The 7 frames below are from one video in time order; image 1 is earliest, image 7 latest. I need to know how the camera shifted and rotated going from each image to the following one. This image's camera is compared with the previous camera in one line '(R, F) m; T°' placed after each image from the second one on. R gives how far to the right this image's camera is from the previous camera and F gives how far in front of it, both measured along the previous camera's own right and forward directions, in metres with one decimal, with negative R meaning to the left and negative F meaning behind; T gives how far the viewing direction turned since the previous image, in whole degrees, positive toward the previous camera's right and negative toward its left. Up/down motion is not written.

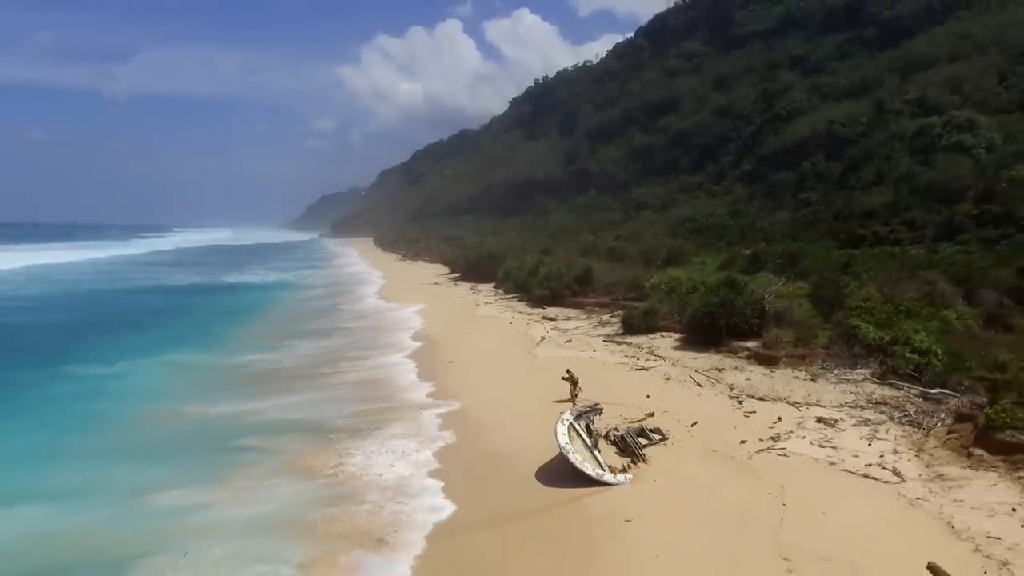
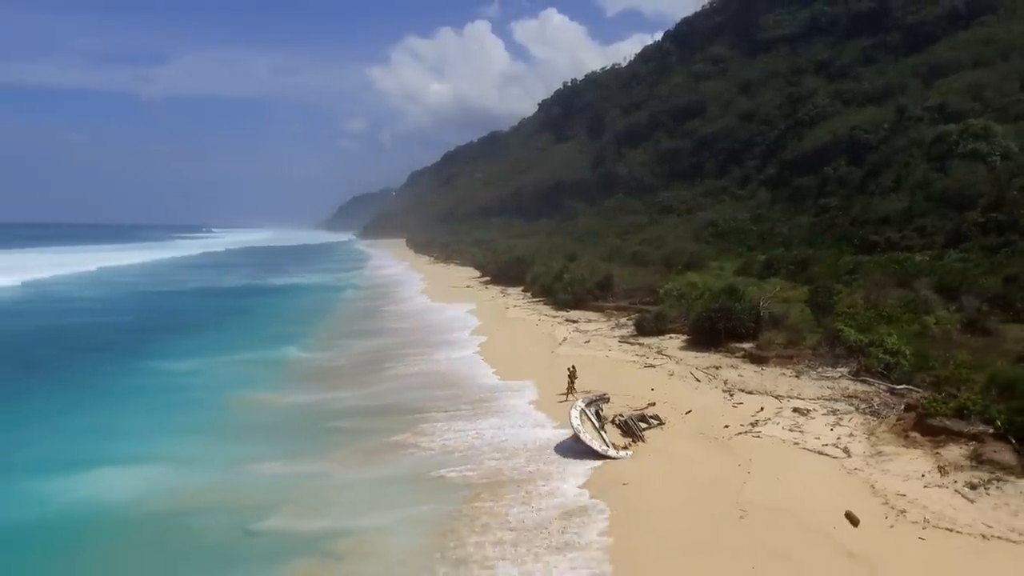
(+0.1, -2.0) m; -2°
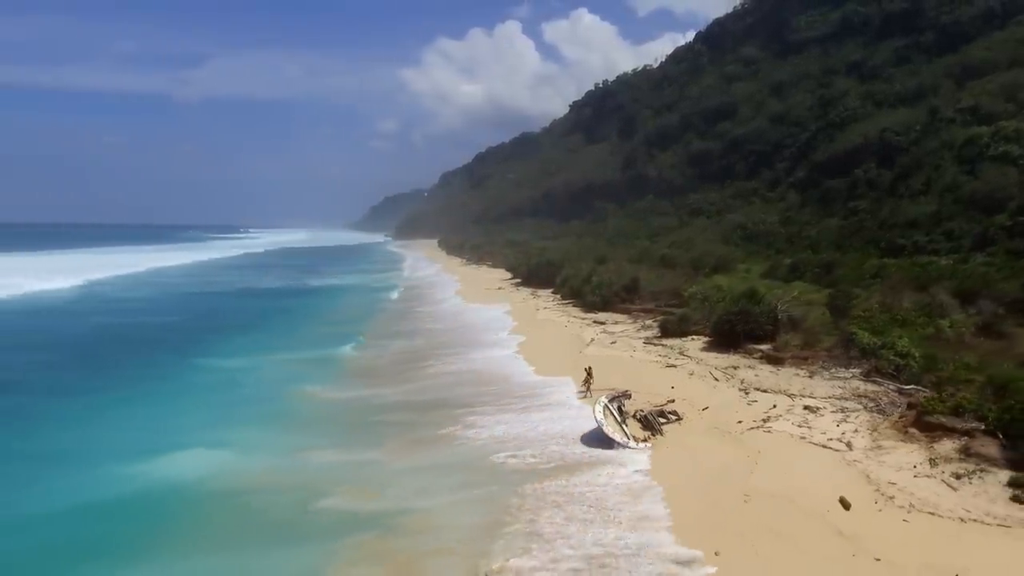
(0.0, -1.0) m; -2°
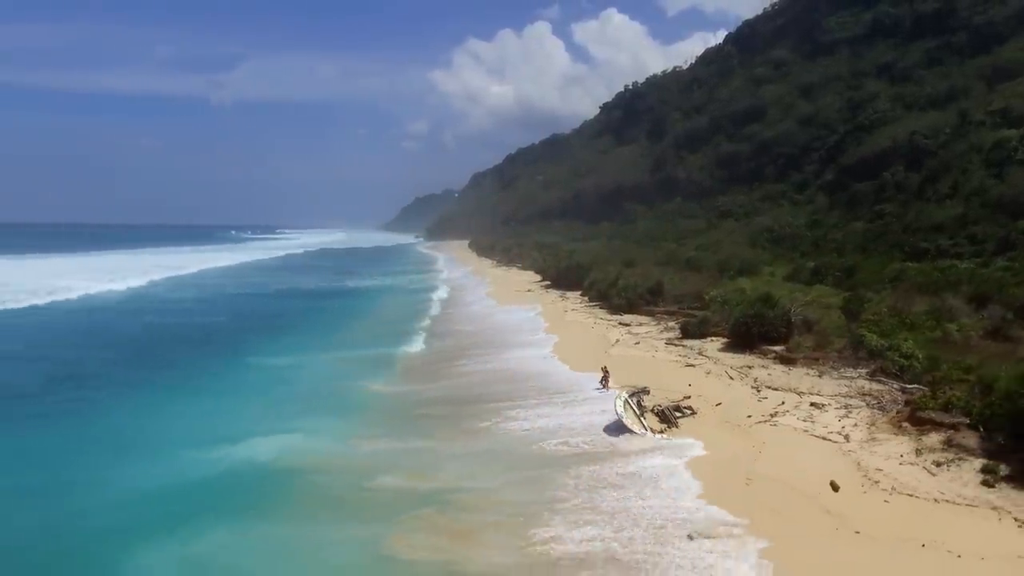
(0.0, -1.2) m; -2°
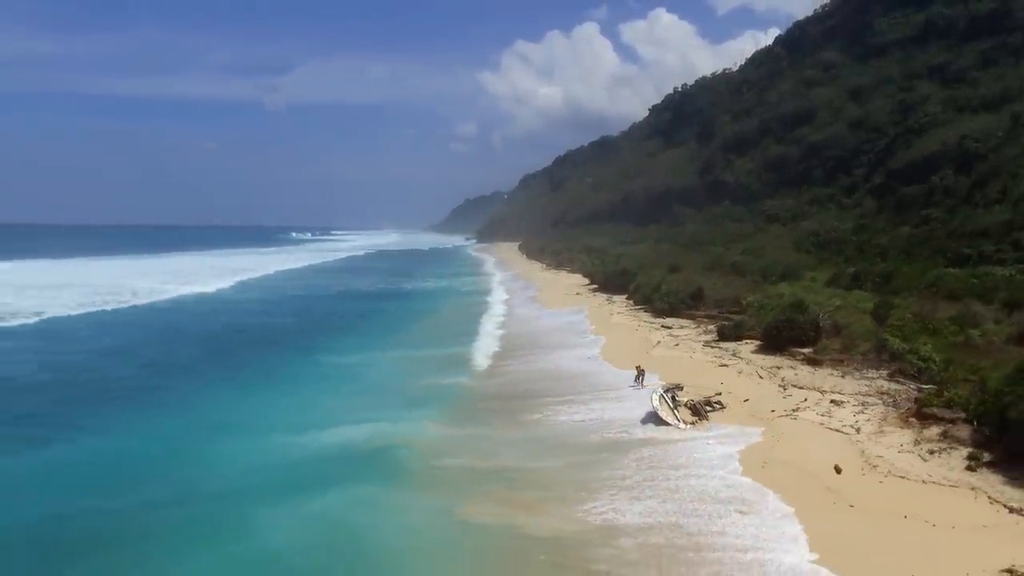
(0.0, -1.8) m; -4°
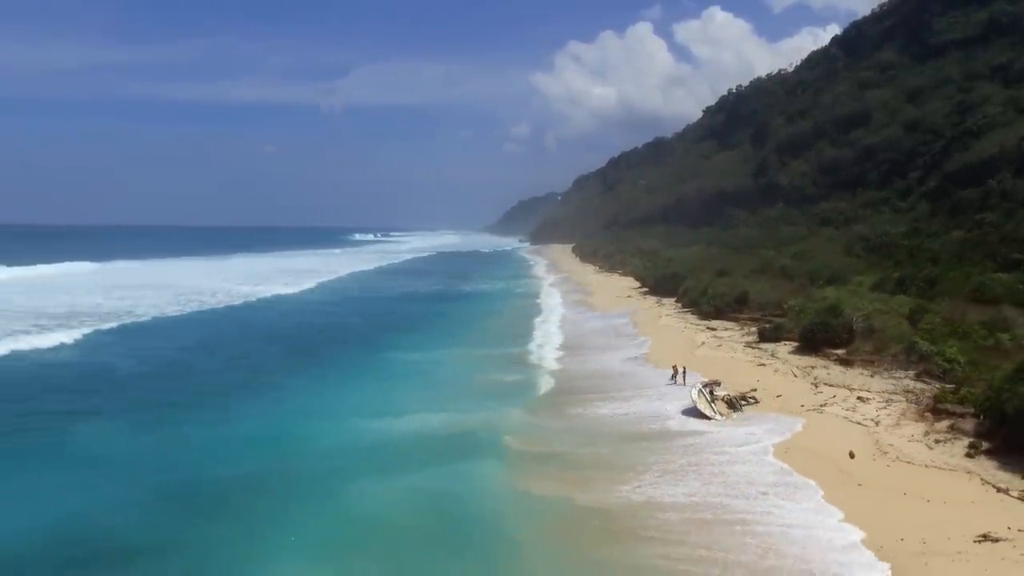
(0.0, -1.8) m; -4°
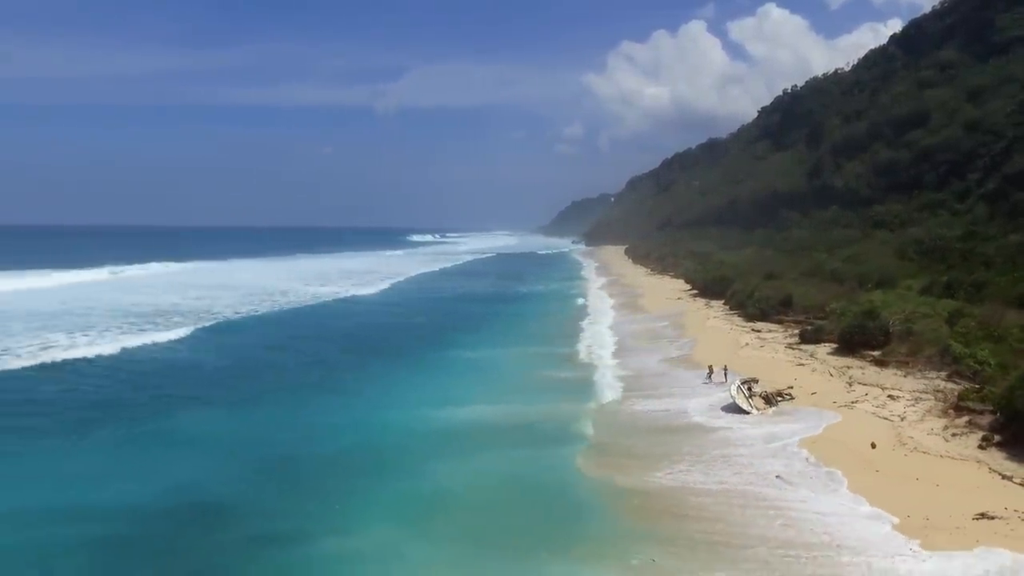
(0.0, -1.6) m; -4°
